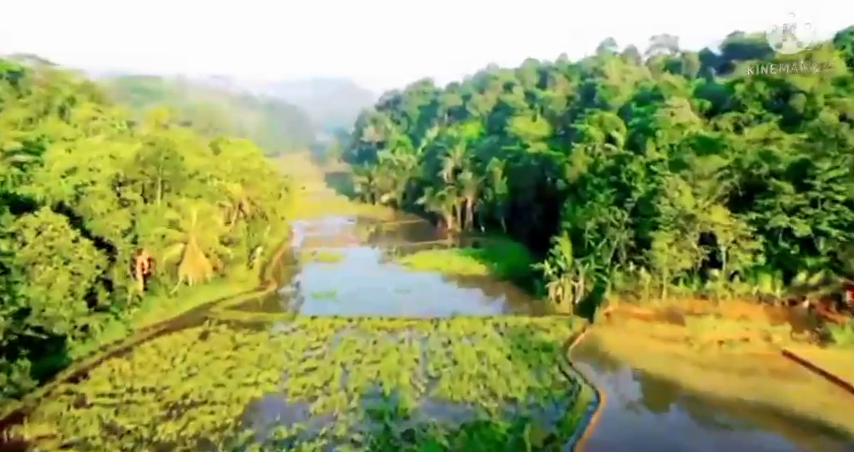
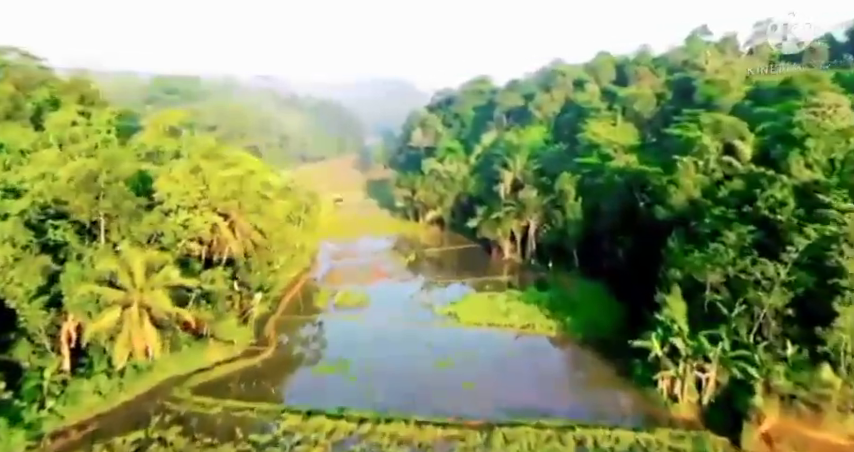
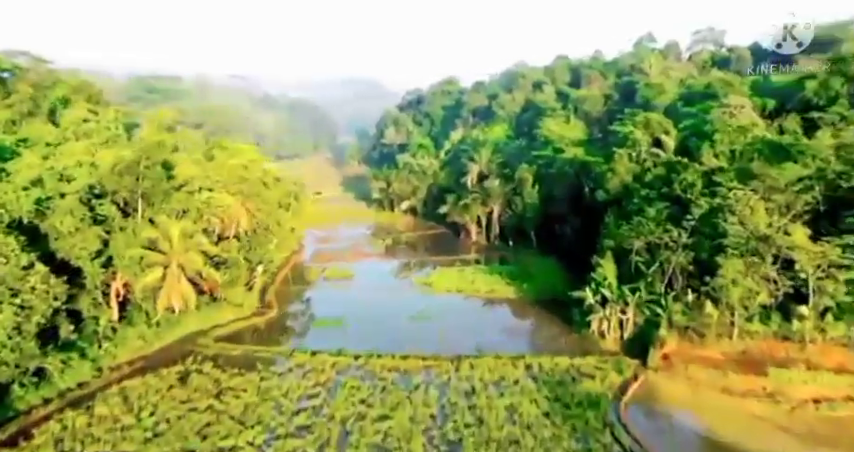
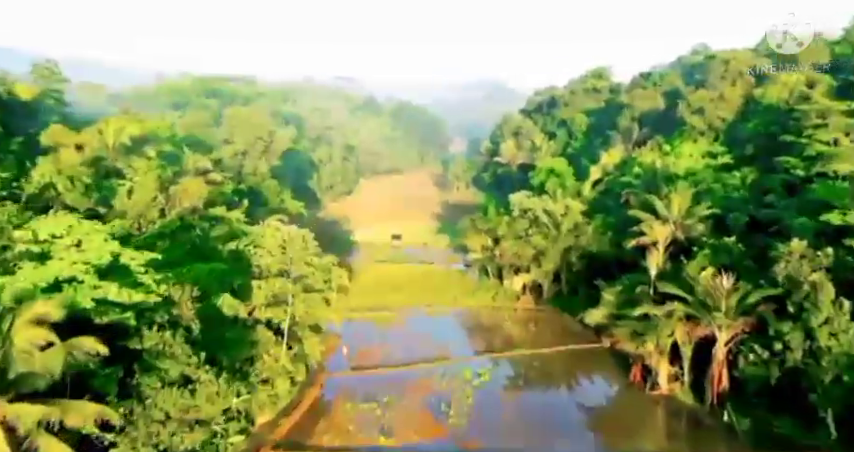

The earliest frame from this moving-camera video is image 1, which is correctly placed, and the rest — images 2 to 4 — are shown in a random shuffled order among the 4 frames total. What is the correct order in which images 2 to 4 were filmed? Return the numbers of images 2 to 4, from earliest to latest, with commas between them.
3, 2, 4
